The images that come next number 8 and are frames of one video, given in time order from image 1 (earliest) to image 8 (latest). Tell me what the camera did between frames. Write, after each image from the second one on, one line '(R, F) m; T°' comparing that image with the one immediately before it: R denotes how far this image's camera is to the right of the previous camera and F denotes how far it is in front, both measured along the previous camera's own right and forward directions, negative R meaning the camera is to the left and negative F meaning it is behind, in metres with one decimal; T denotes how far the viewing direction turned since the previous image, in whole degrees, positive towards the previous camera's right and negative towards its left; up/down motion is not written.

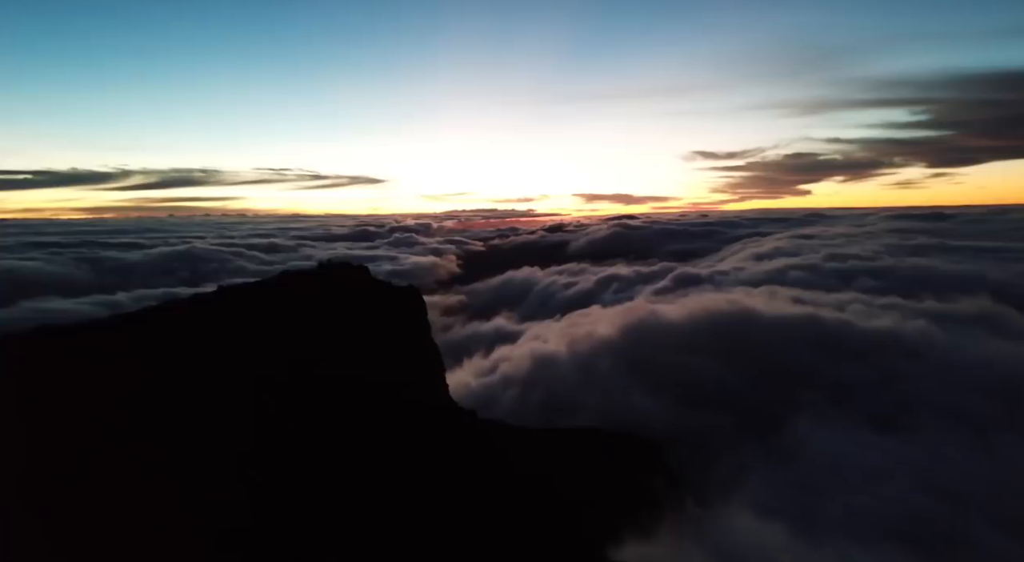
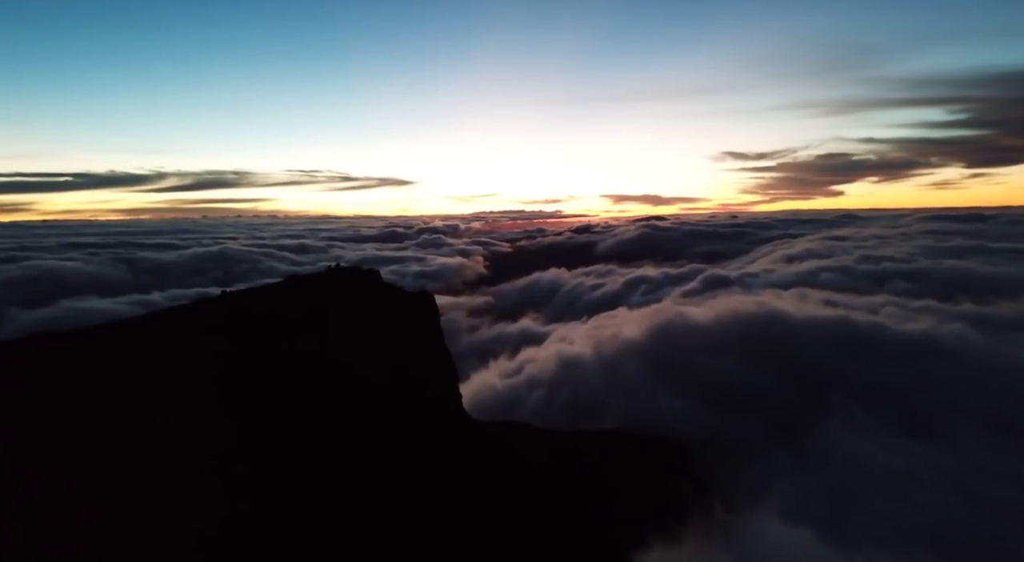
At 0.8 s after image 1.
(0.0, -0.3) m; -3°
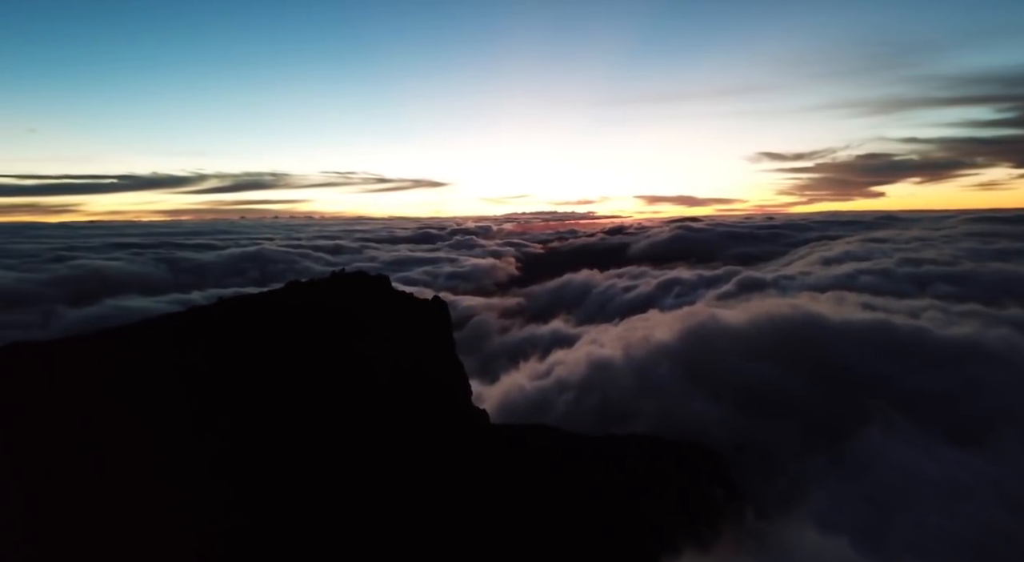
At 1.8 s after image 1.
(0.0, -0.4) m; -3°
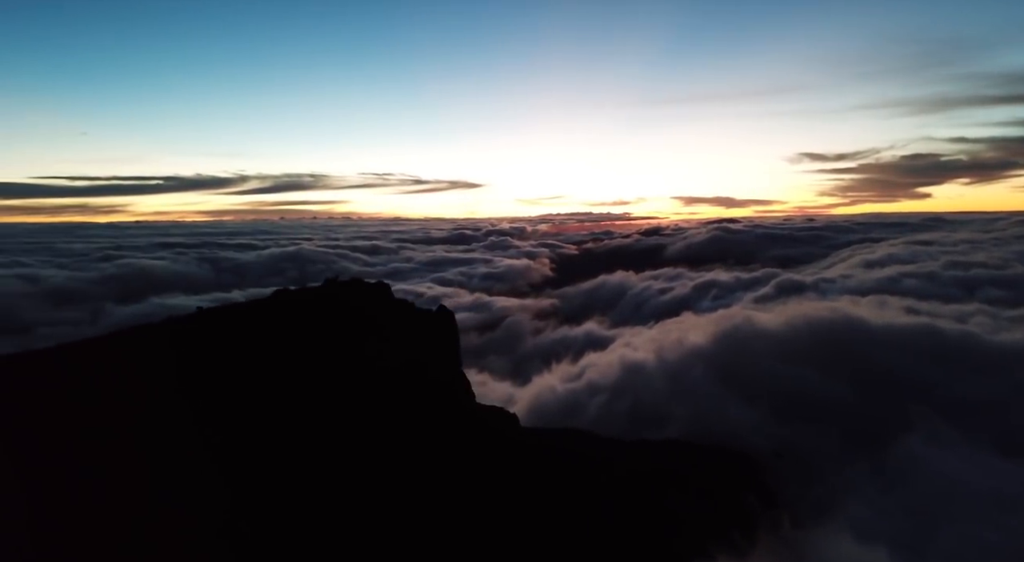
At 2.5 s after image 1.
(0.0, -0.4) m; -3°
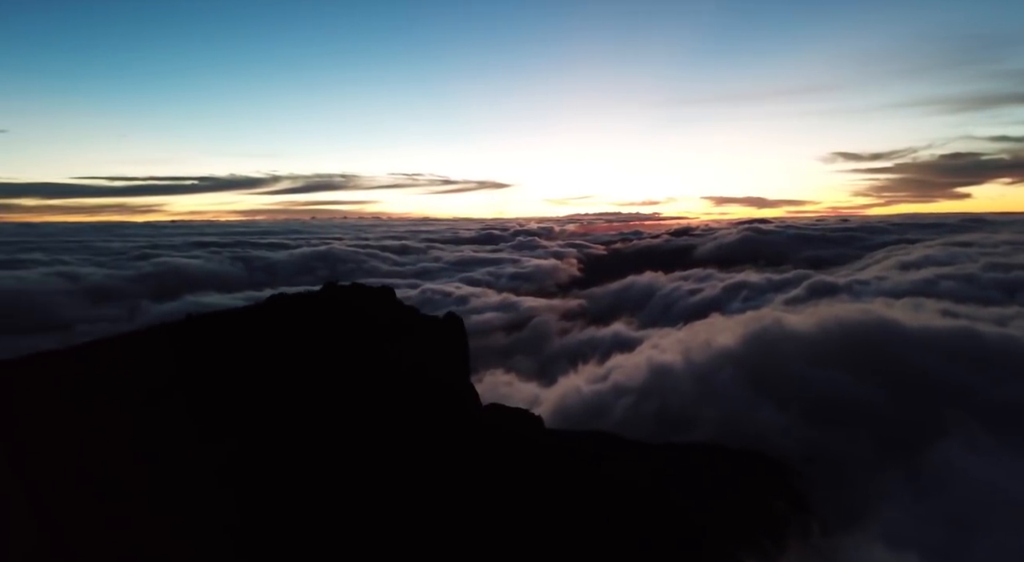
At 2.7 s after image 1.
(0.0, -0.4) m; -3°
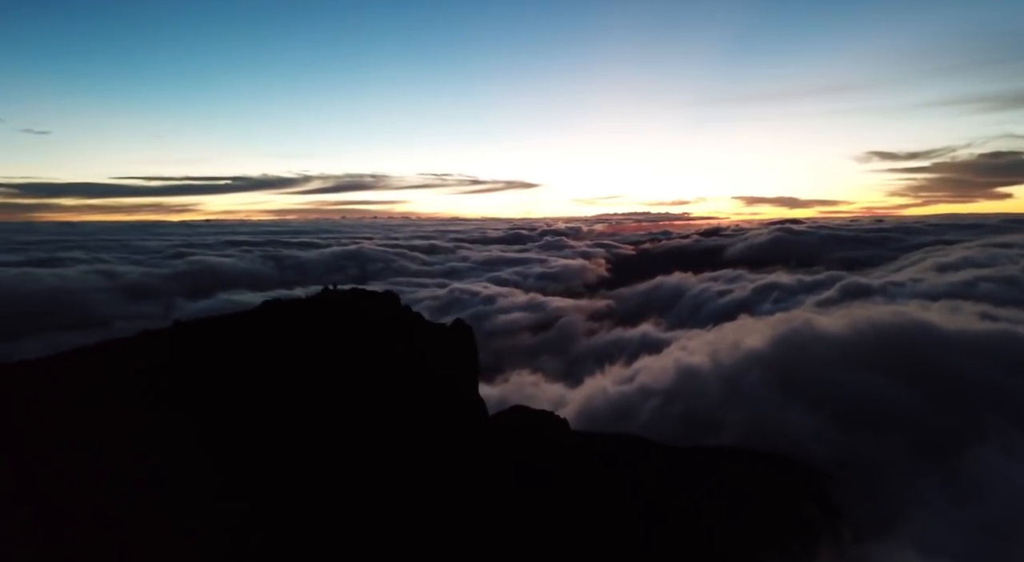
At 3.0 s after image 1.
(0.0, -0.4) m; -3°
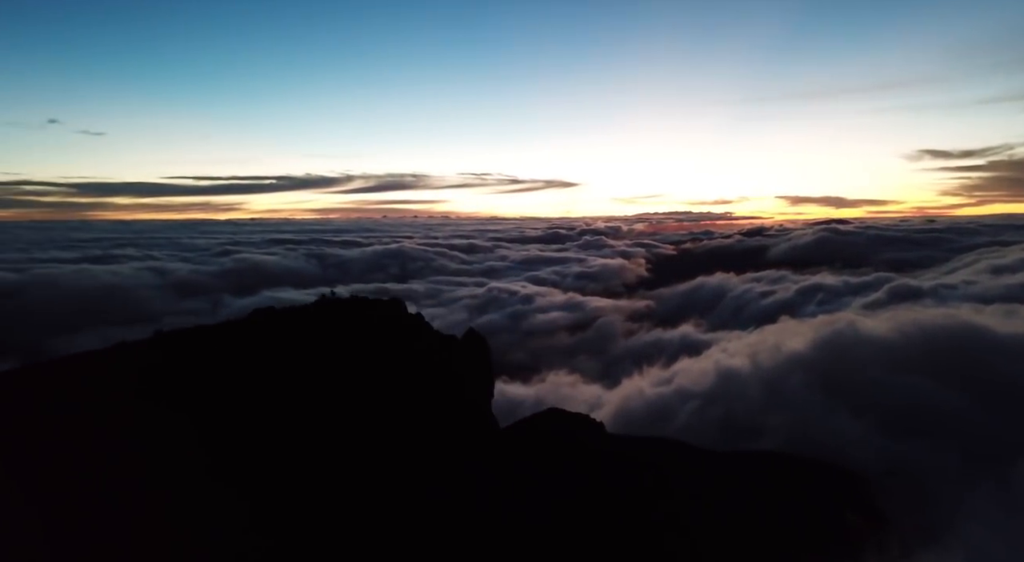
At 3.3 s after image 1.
(0.0, -0.6) m; -4°
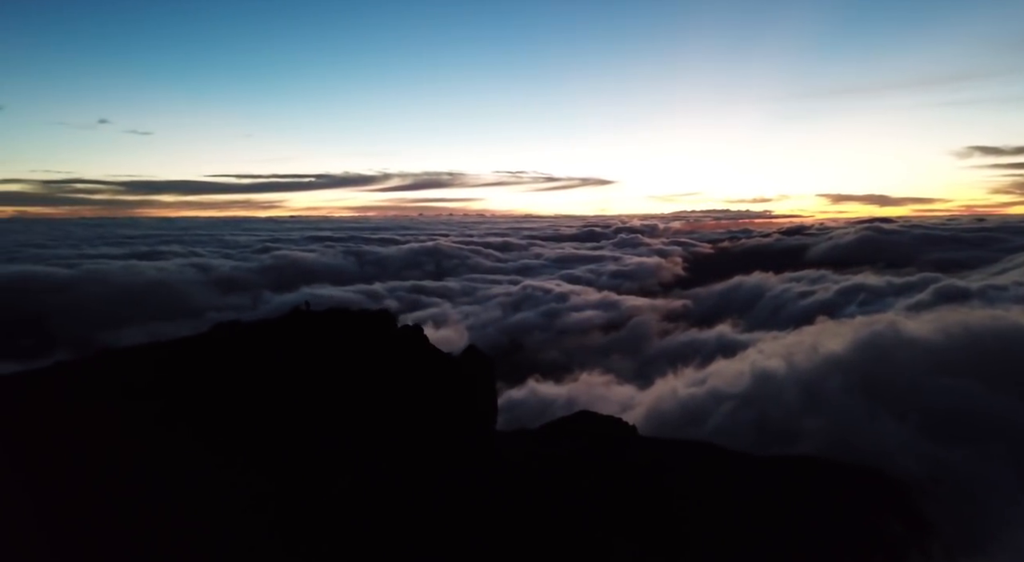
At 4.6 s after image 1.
(+0.2, -0.3) m; -3°
